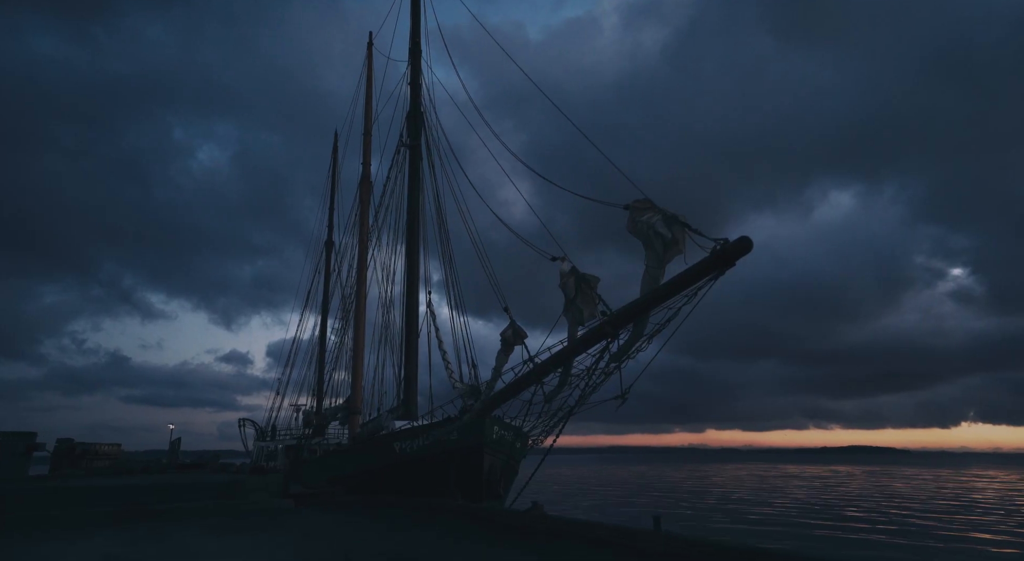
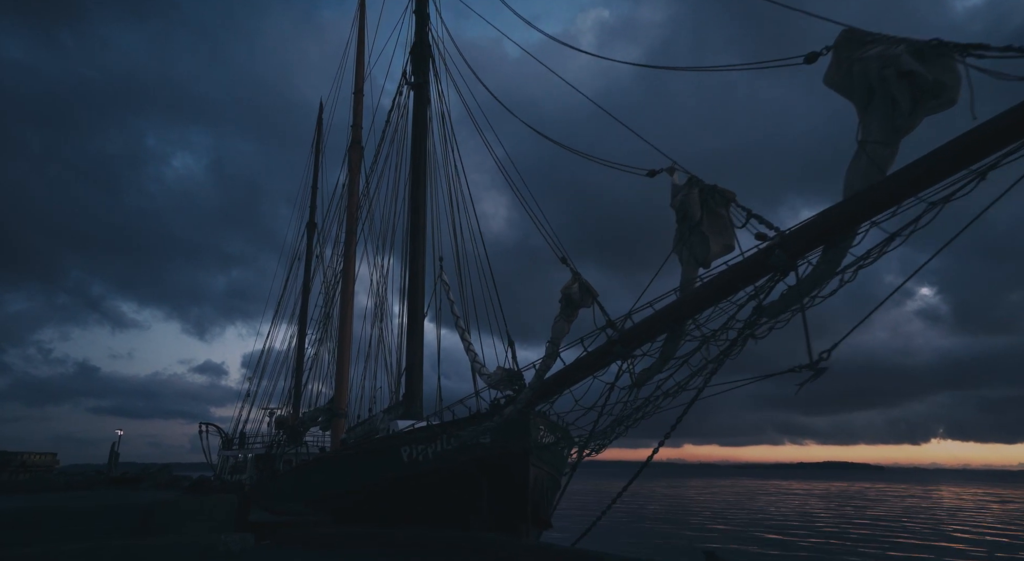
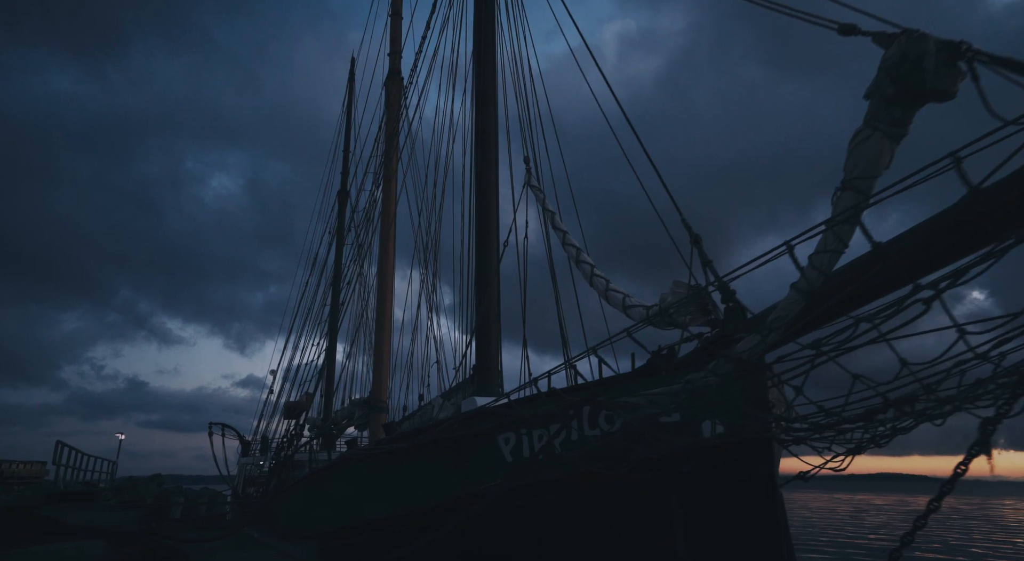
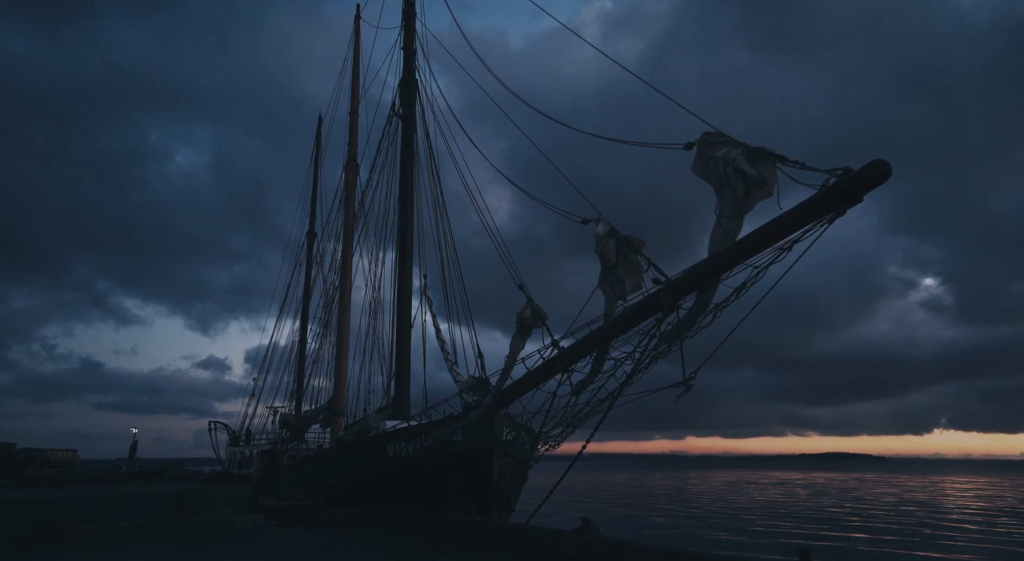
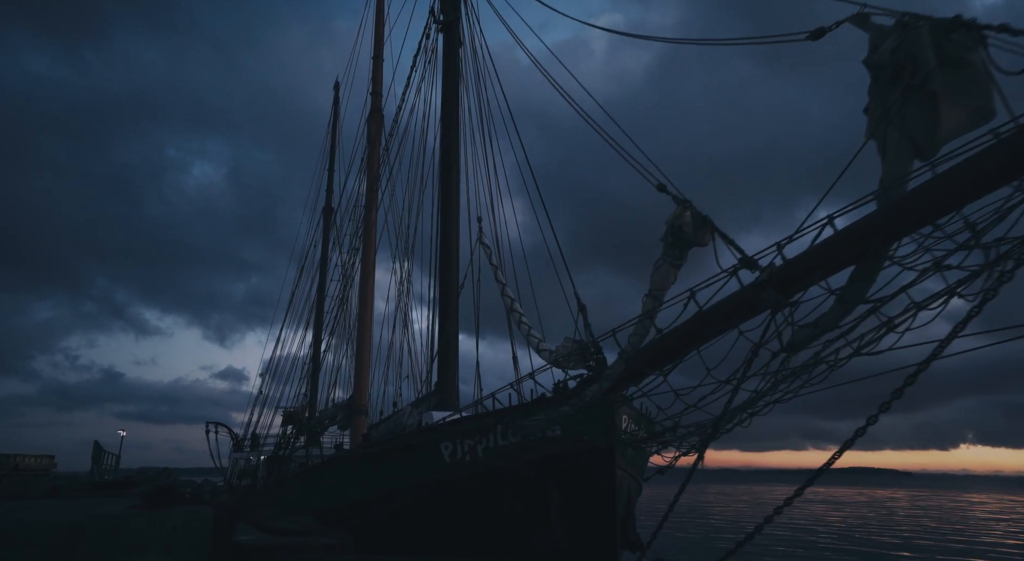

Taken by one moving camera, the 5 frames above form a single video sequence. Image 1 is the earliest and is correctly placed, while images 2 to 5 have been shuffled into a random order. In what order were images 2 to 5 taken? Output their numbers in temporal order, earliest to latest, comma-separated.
4, 2, 5, 3
